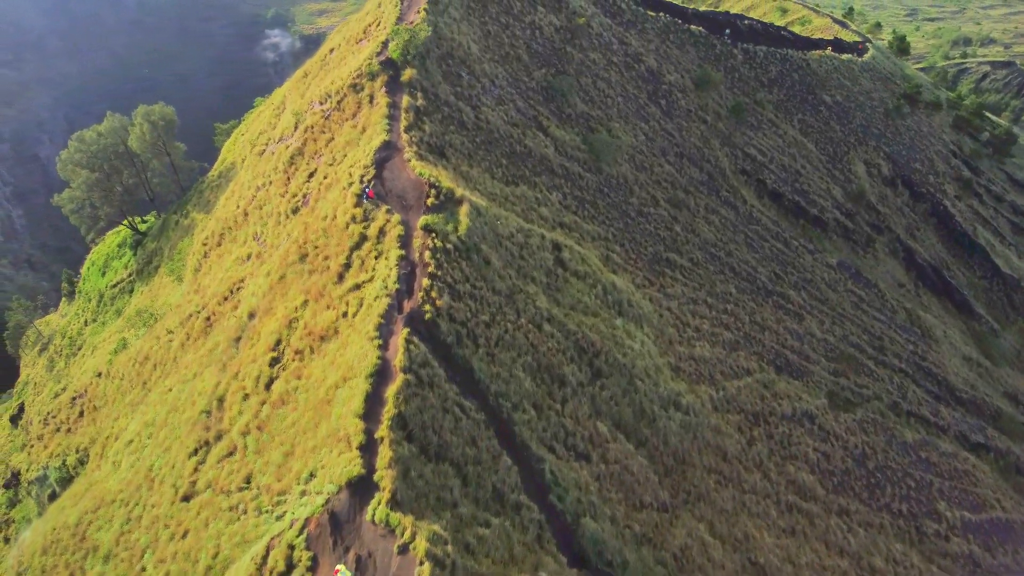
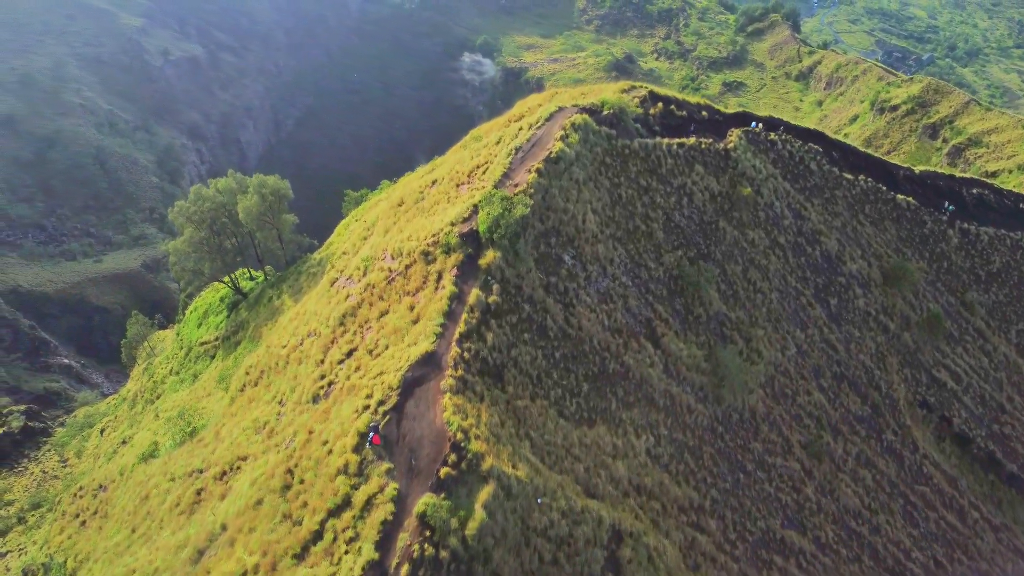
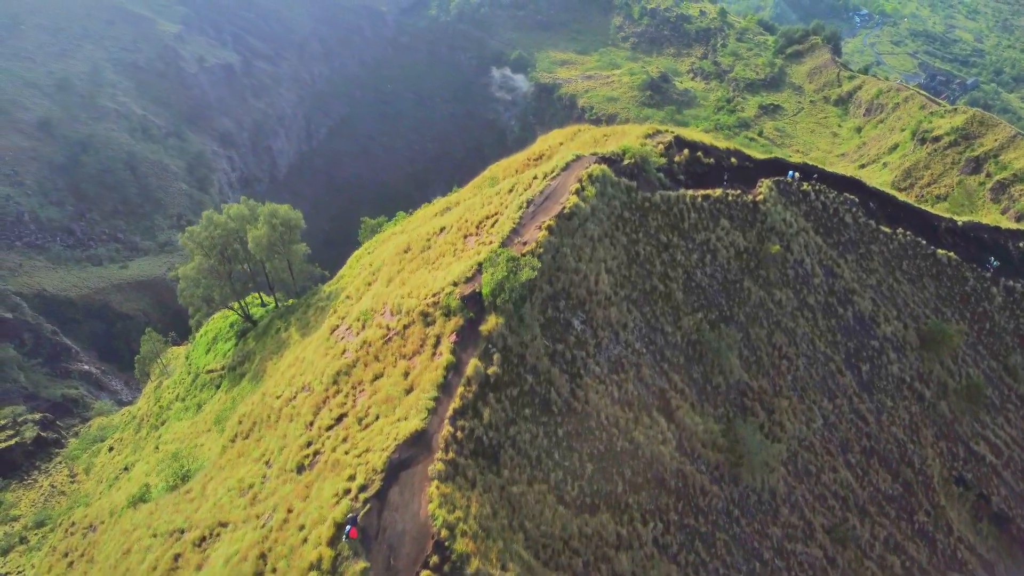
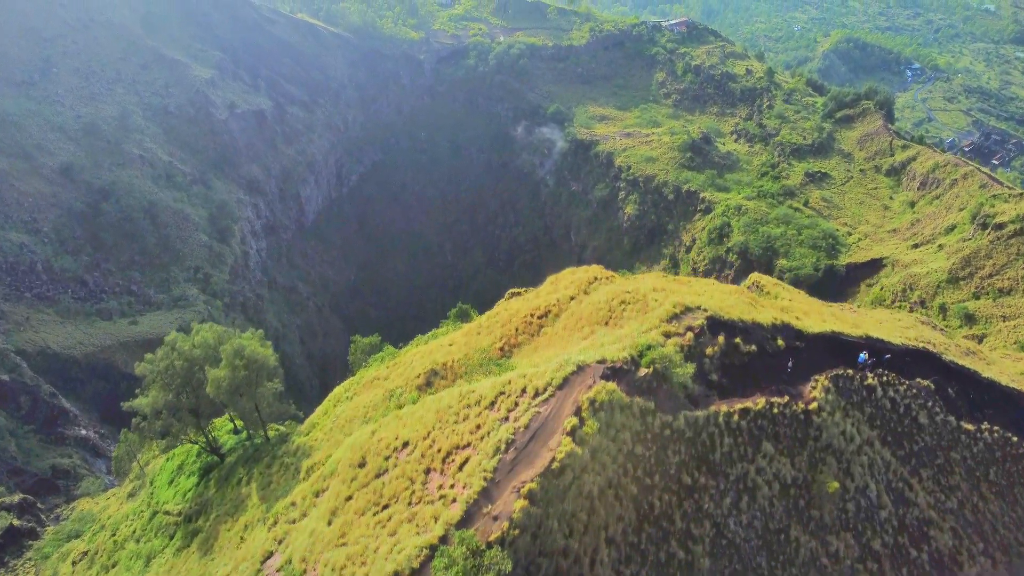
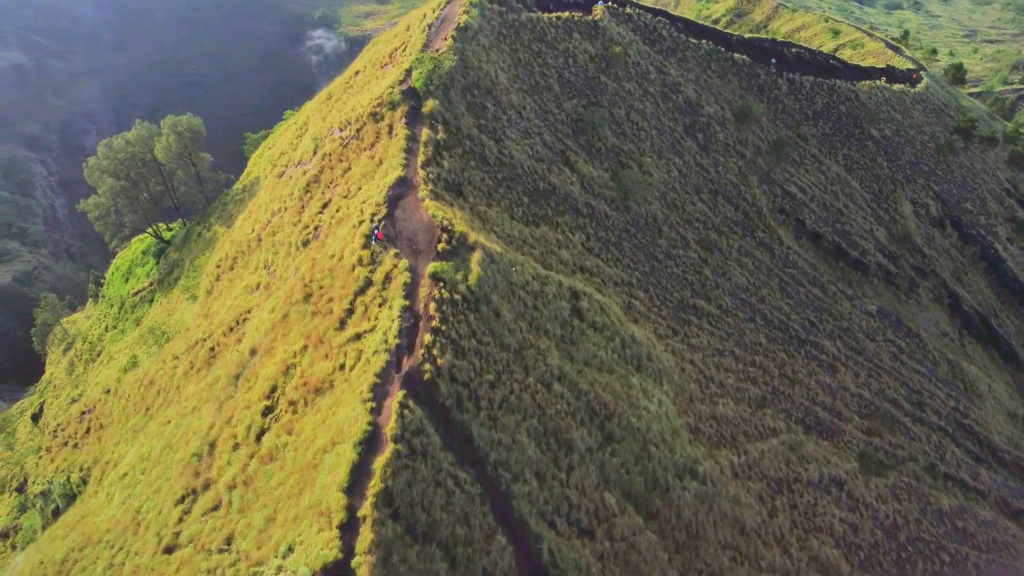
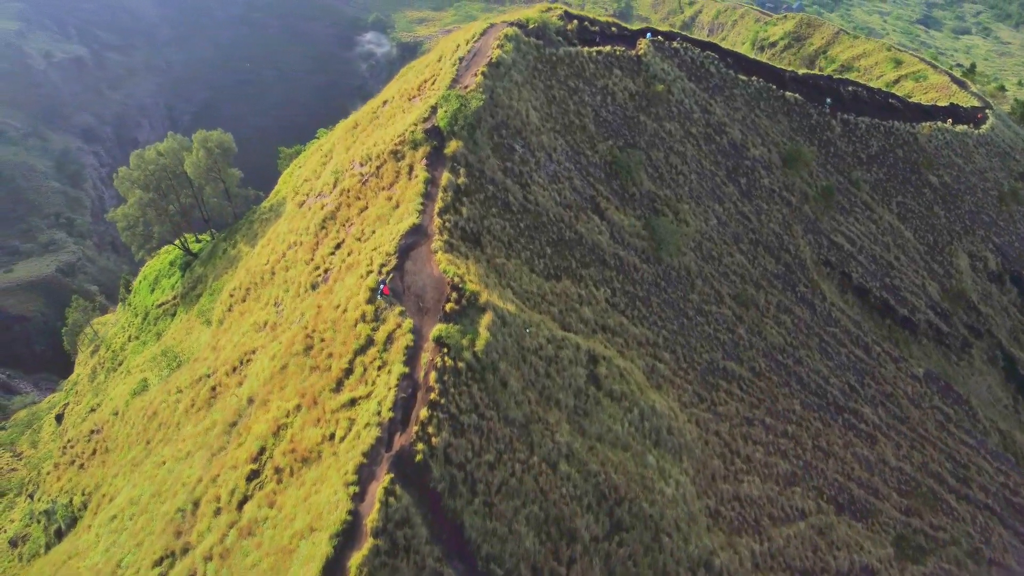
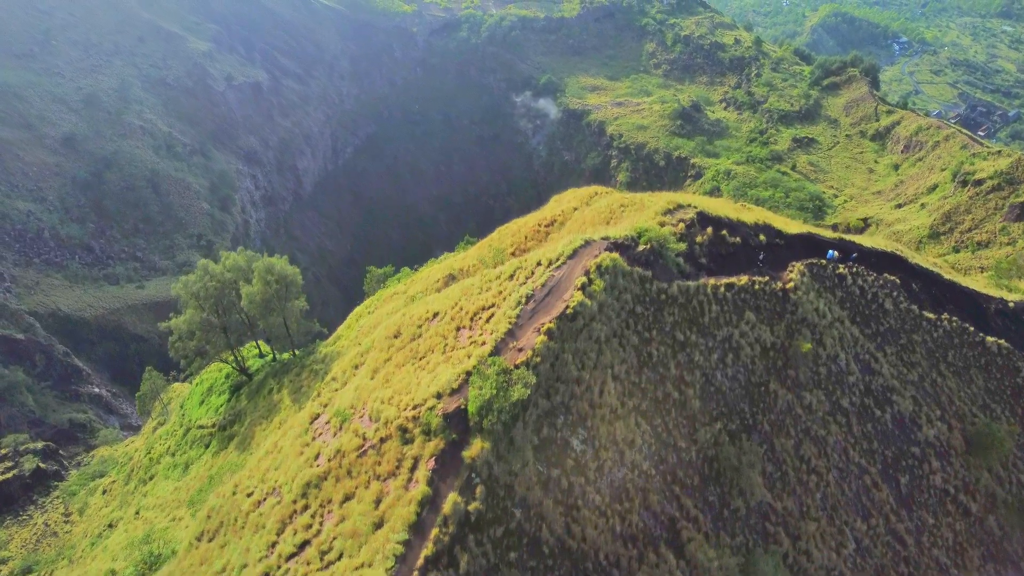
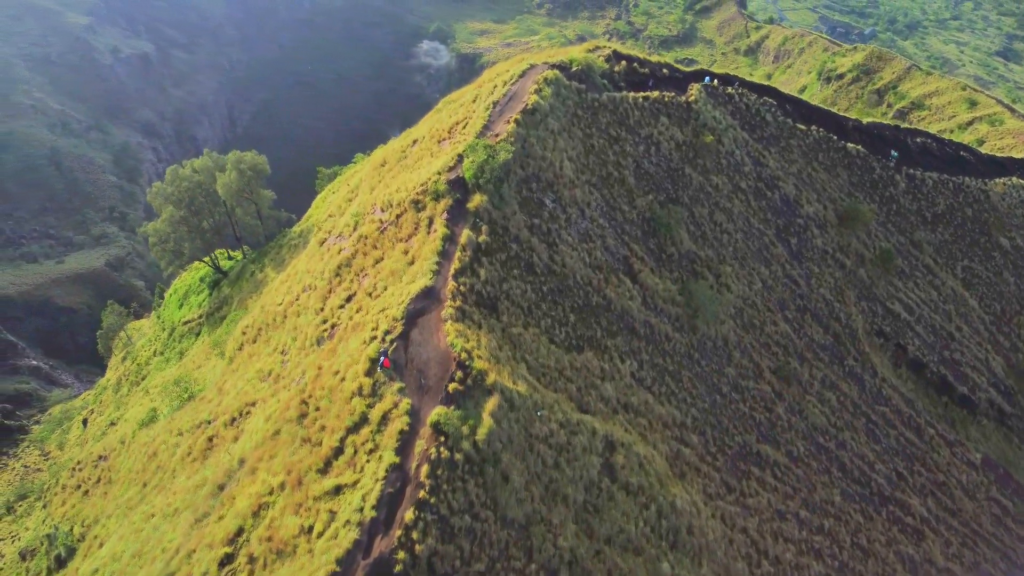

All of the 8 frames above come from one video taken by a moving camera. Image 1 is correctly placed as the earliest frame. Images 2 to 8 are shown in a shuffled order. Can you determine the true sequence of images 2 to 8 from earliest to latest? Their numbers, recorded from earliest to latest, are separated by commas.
5, 6, 8, 2, 3, 7, 4
